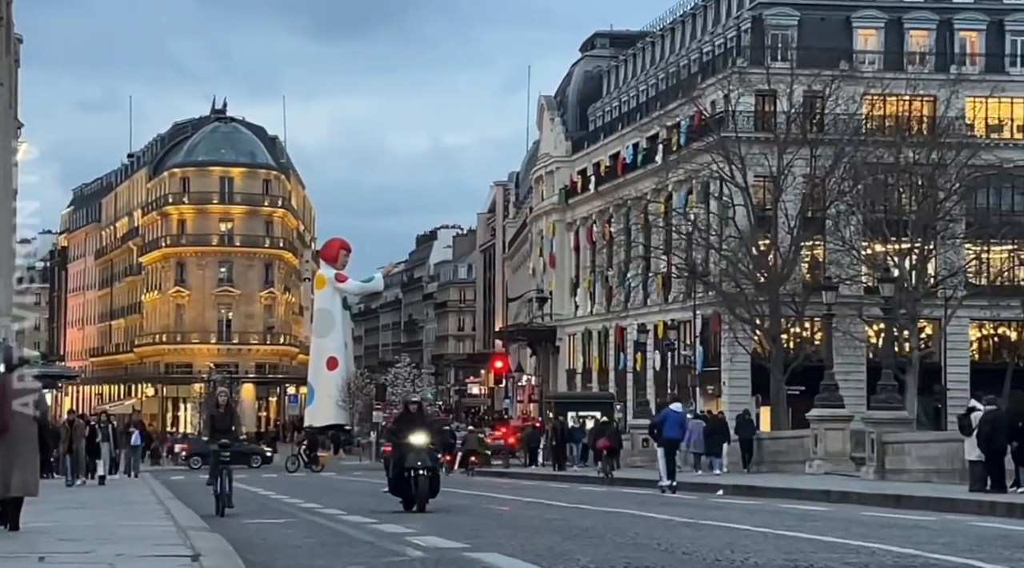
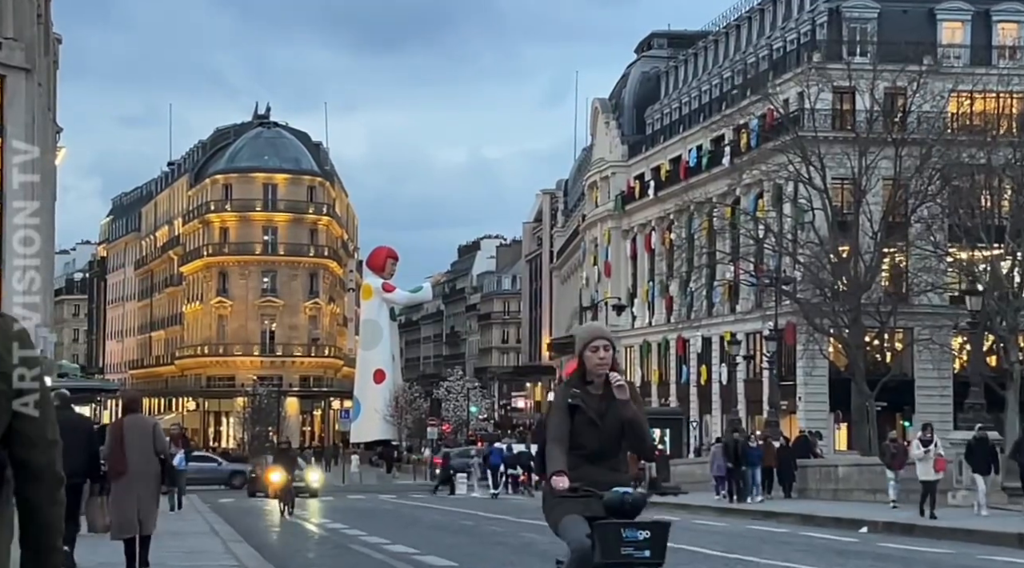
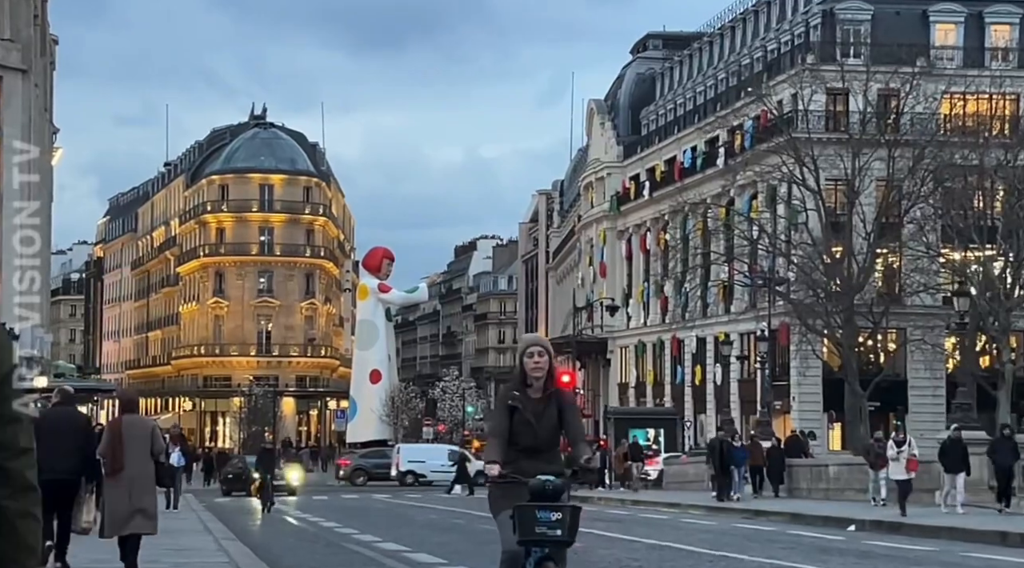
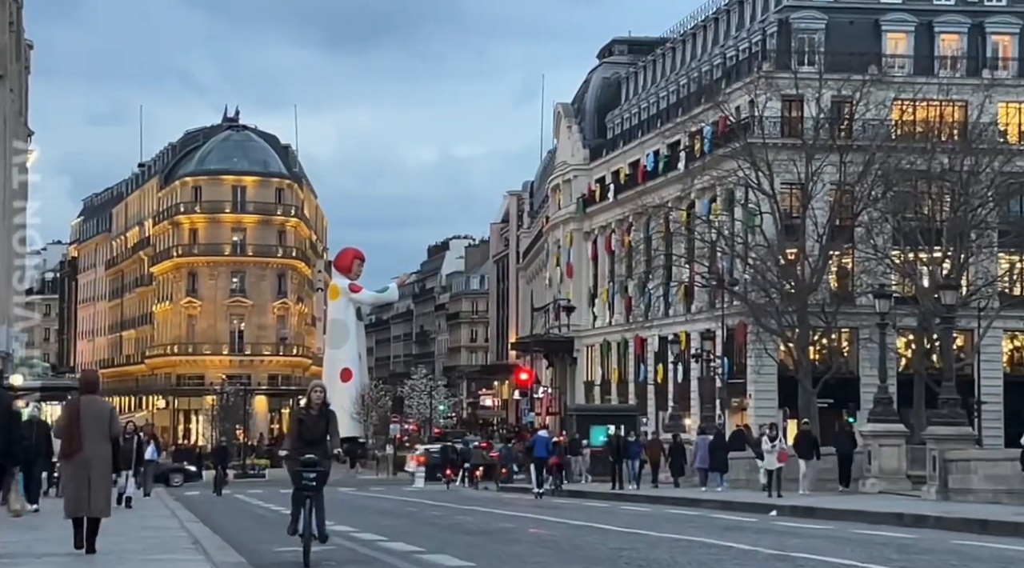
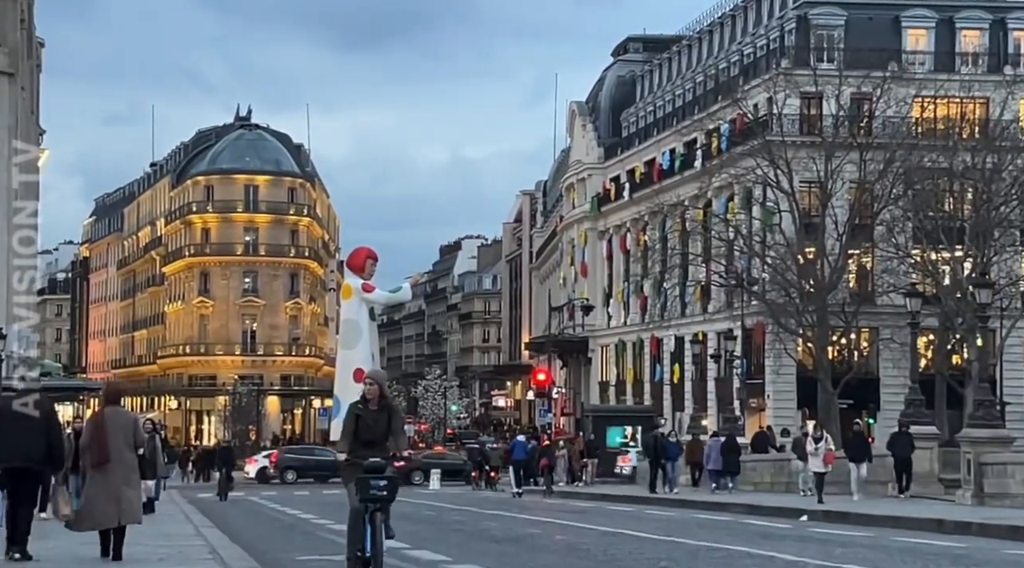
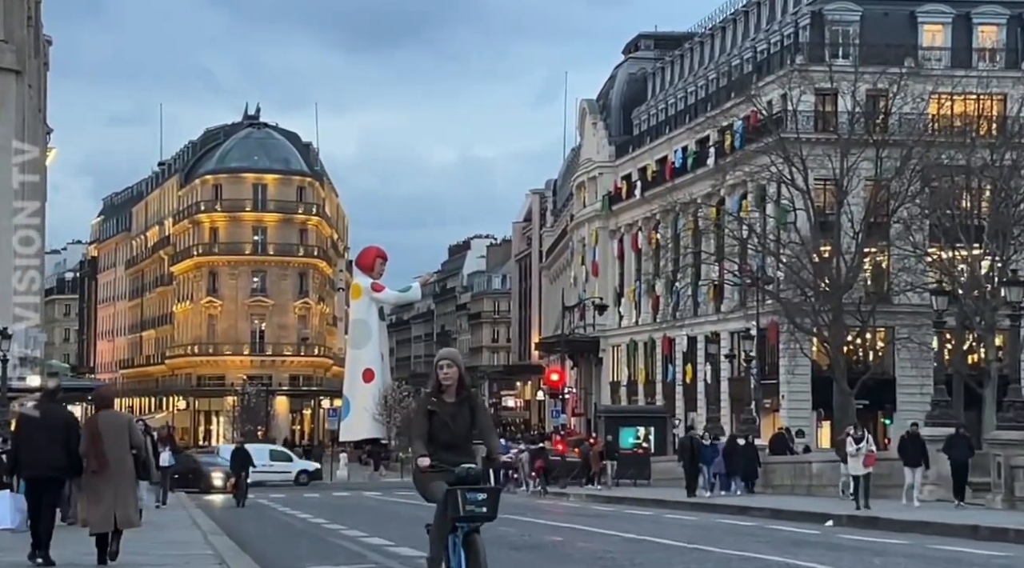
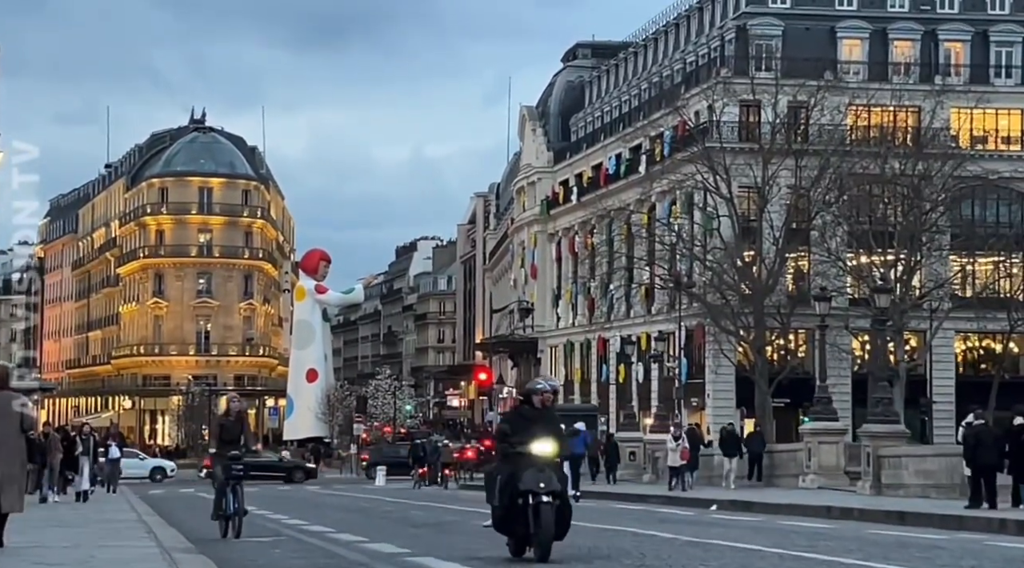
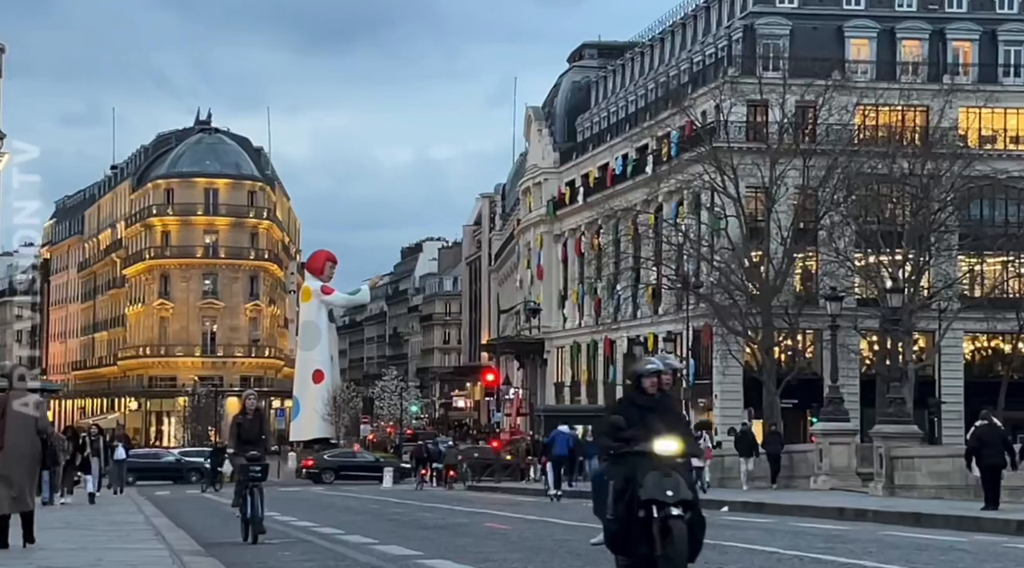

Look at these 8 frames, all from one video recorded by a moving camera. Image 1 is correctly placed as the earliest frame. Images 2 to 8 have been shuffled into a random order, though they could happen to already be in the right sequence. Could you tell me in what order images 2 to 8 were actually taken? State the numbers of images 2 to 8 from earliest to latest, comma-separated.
7, 8, 4, 5, 6, 3, 2
